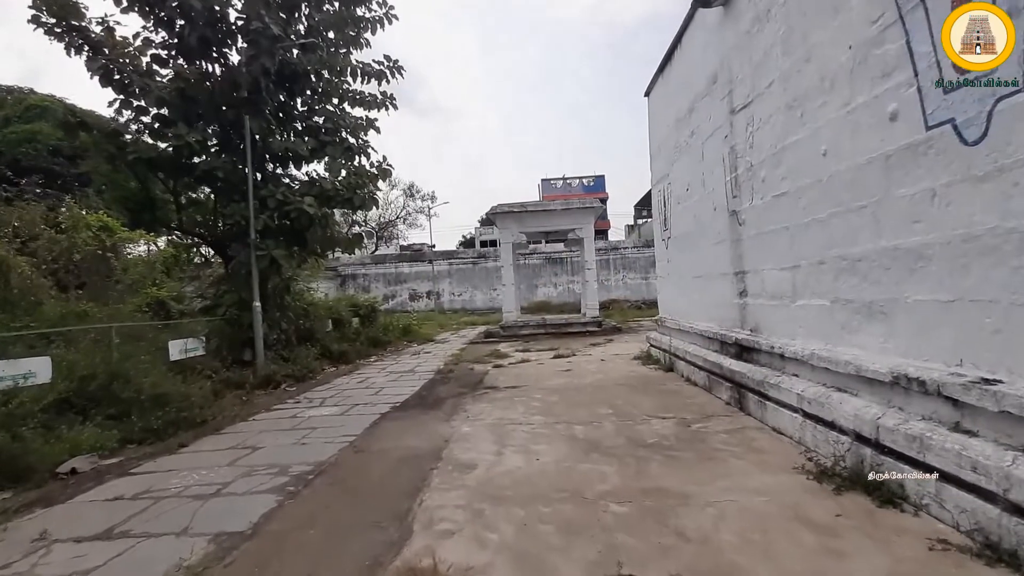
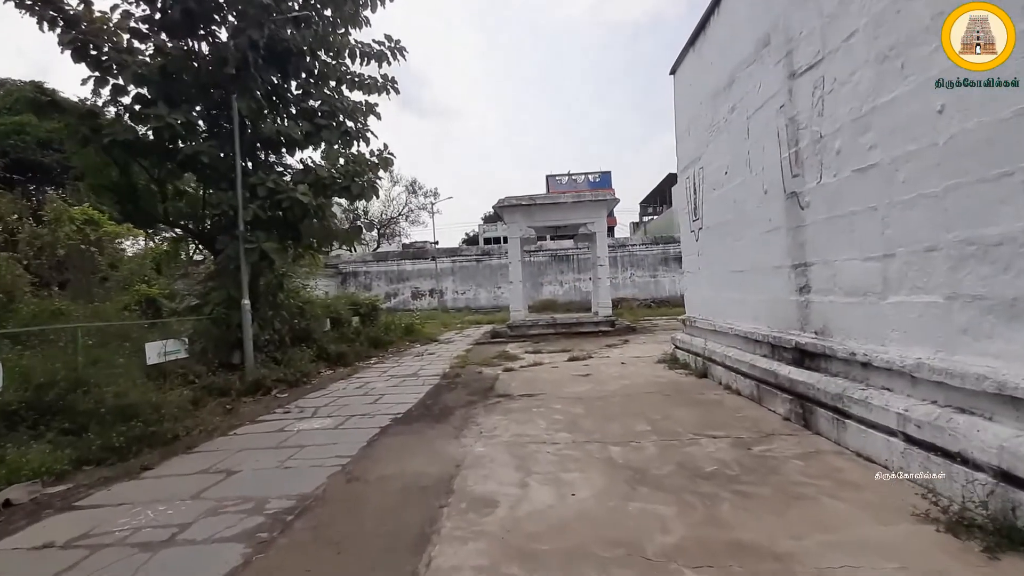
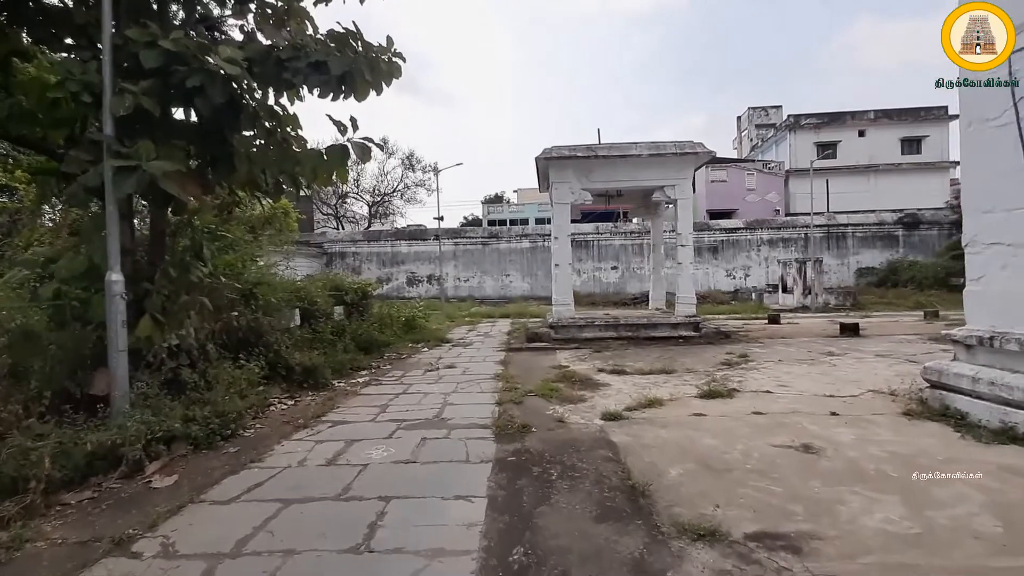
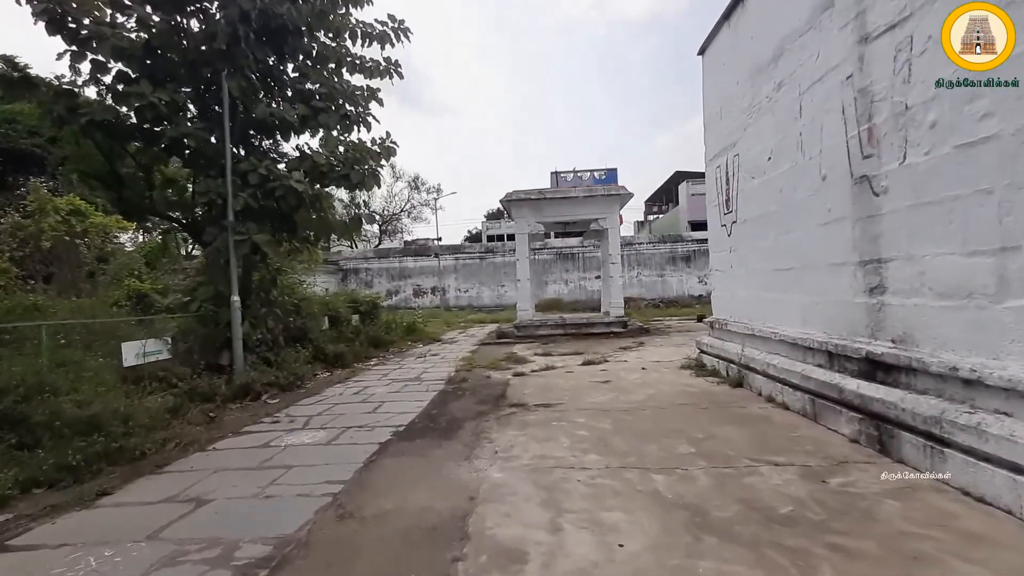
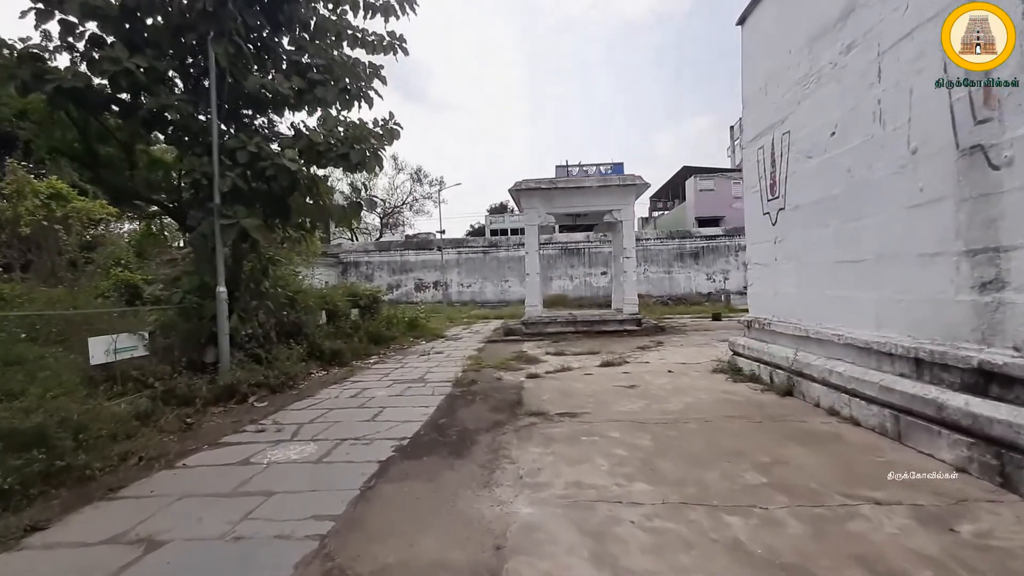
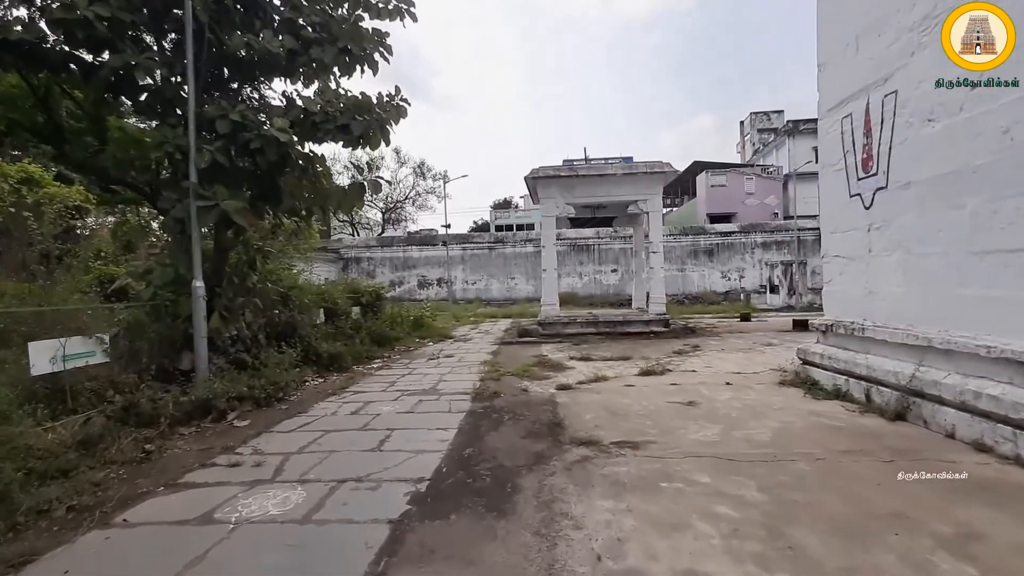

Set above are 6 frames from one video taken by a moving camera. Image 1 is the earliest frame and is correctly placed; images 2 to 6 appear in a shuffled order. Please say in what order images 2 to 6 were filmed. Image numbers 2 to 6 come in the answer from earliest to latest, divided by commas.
2, 4, 5, 6, 3
